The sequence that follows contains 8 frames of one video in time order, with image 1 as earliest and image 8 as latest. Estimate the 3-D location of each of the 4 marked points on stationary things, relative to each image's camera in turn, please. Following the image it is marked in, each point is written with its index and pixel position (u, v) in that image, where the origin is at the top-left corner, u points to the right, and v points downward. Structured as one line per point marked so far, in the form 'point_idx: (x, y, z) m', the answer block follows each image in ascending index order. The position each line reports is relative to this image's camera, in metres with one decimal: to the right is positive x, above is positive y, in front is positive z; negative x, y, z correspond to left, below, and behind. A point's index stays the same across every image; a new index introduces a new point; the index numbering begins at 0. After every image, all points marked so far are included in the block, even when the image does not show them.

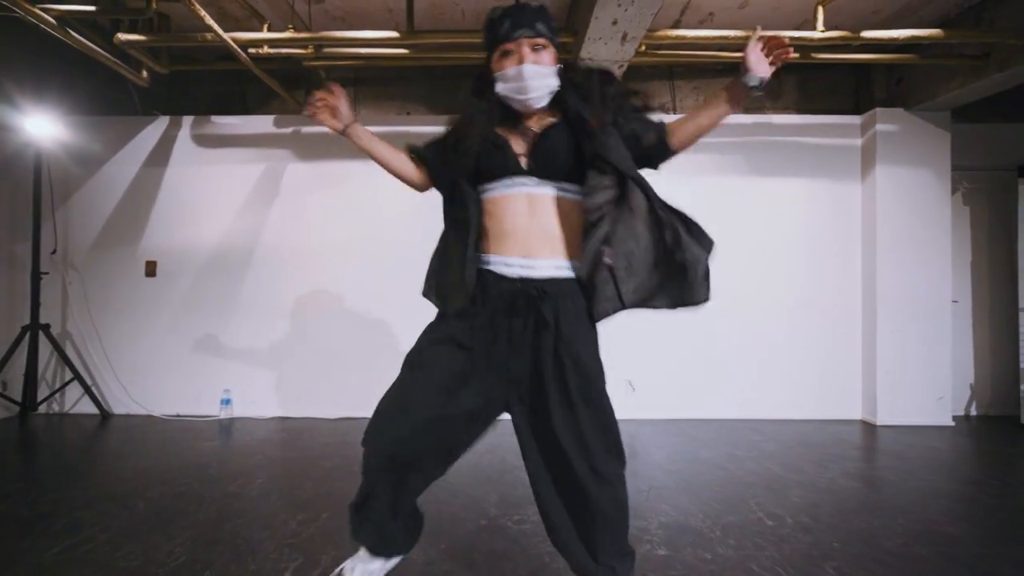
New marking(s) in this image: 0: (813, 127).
0: (+2.2, +1.2, +3.4) m
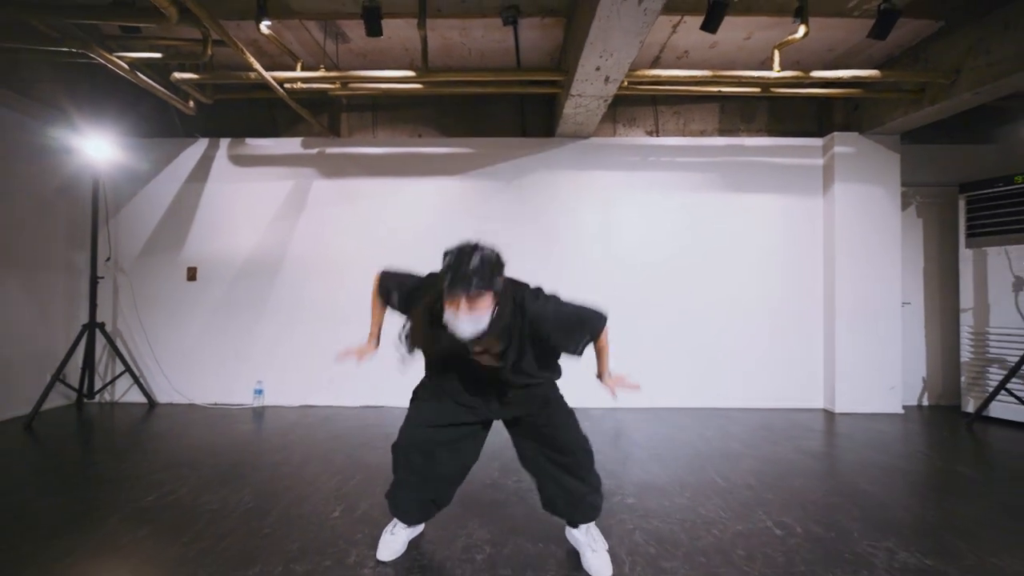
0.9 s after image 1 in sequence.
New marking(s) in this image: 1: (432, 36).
0: (+2.2, +1.2, +3.8) m
1: (-0.6, +1.7, +3.2) m
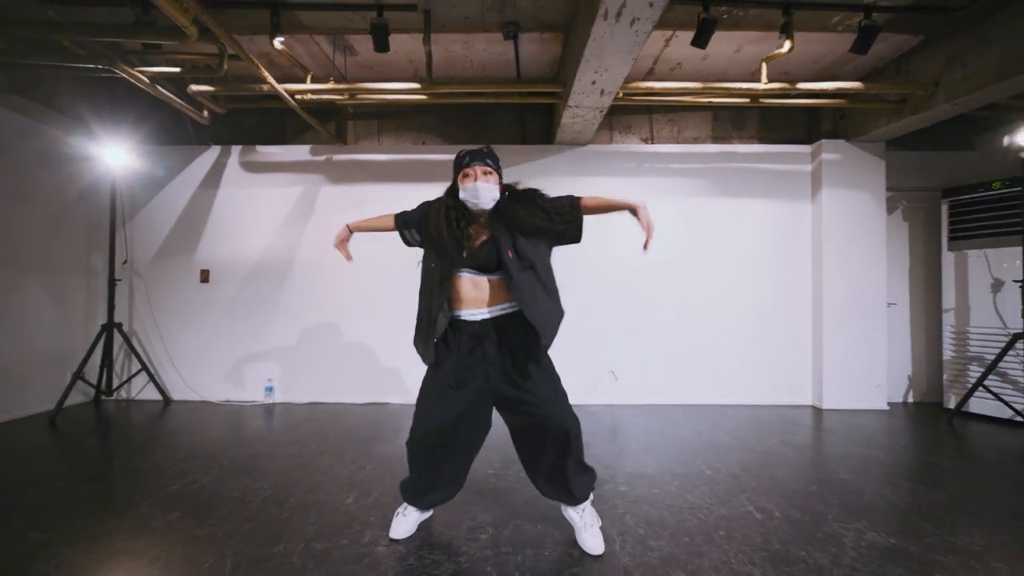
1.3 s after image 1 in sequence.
0: (+2.2, +1.1, +3.9) m
1: (-0.5, +1.7, +3.3) m
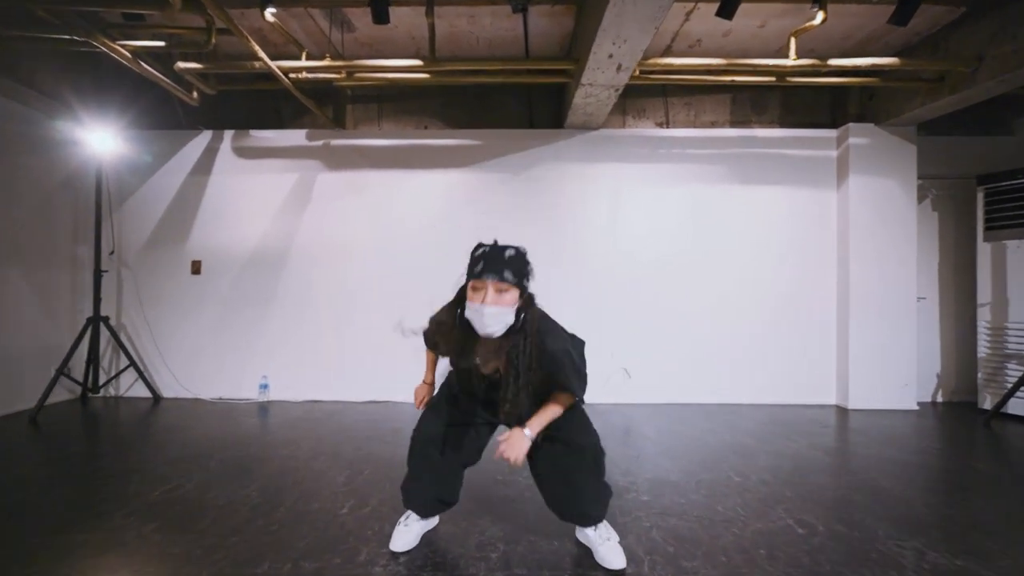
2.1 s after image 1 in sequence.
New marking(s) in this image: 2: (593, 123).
0: (+2.3, +1.2, +3.7) m
1: (-0.5, +1.8, +3.1) m
2: (+0.6, +1.3, +3.6) m
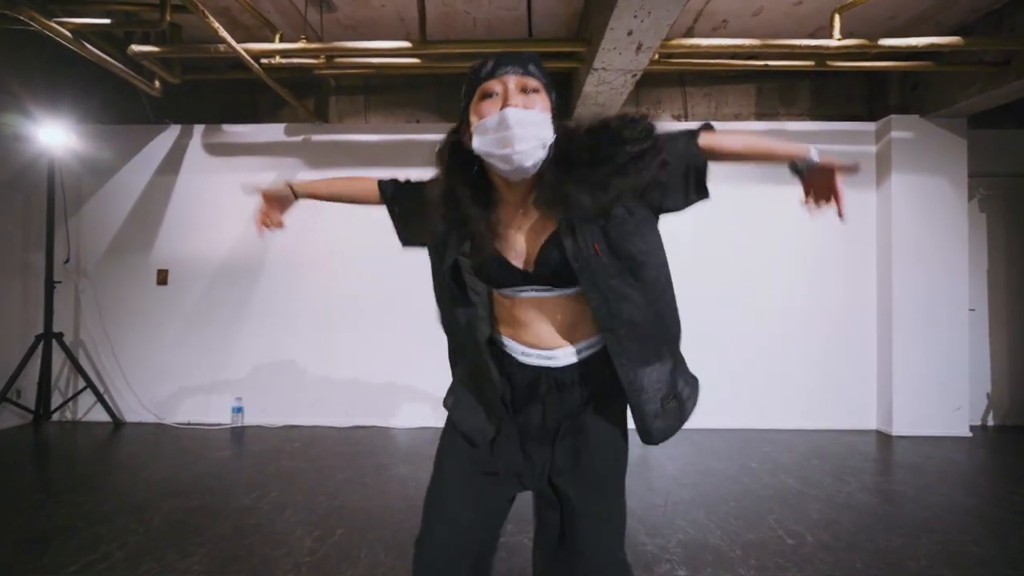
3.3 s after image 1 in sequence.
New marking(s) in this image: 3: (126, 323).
0: (+2.3, +1.1, +3.3) m
1: (-0.5, +1.7, +2.7) m
2: (+0.6, +1.2, +3.2) m
3: (-2.9, -0.3, +3.4) m
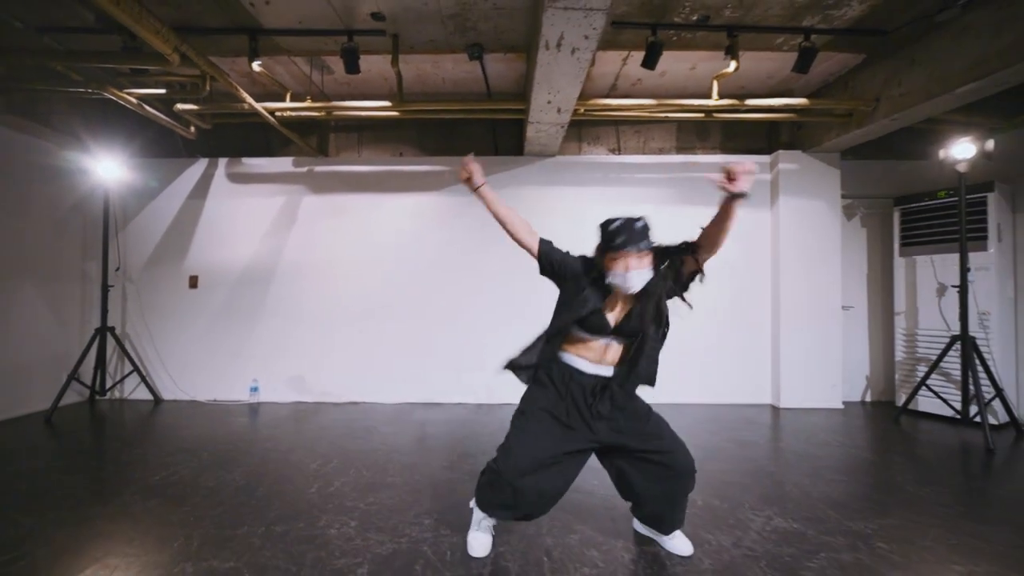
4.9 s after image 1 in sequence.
0: (+2.0, +1.1, +4.1) m
1: (-0.8, +1.7, +3.5) m
2: (+0.3, +1.2, +4.0) m
3: (-3.2, -0.3, +4.2) m
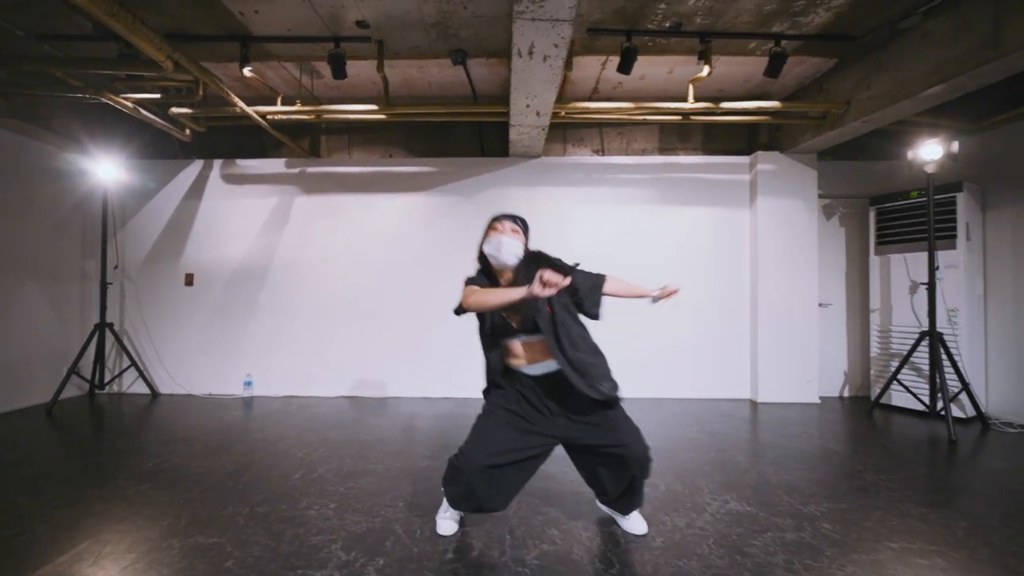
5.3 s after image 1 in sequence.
0: (+1.8, +1.1, +4.2) m
1: (-0.9, +1.7, +3.6) m
2: (+0.2, +1.2, +4.1) m
3: (-3.3, -0.3, +4.3) m
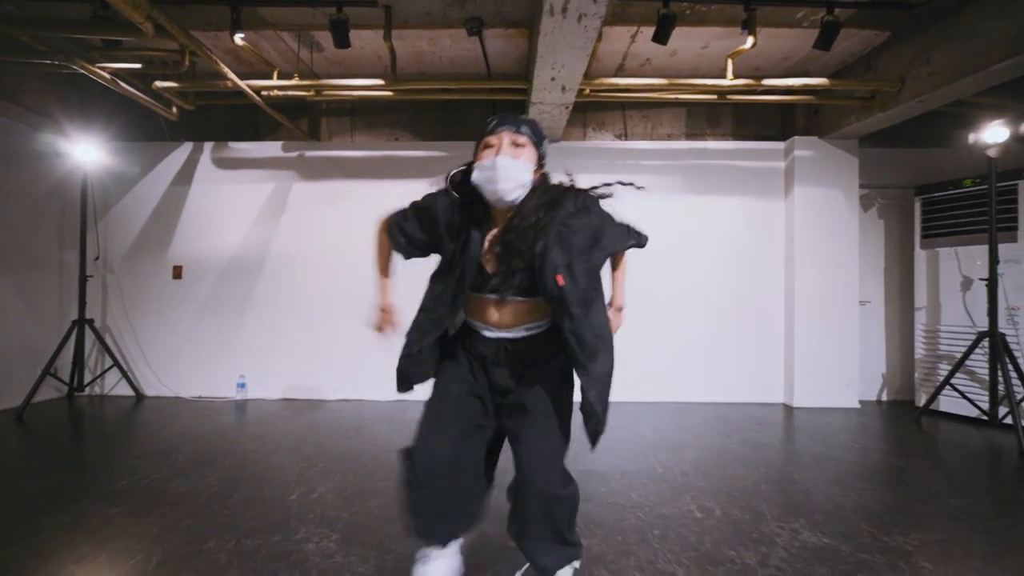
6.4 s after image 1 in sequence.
0: (+2.0, +1.2, +3.9) m
1: (-0.8, +1.7, +3.3) m
2: (+0.3, +1.3, +3.8) m
3: (-3.2, -0.2, +4.0) m
